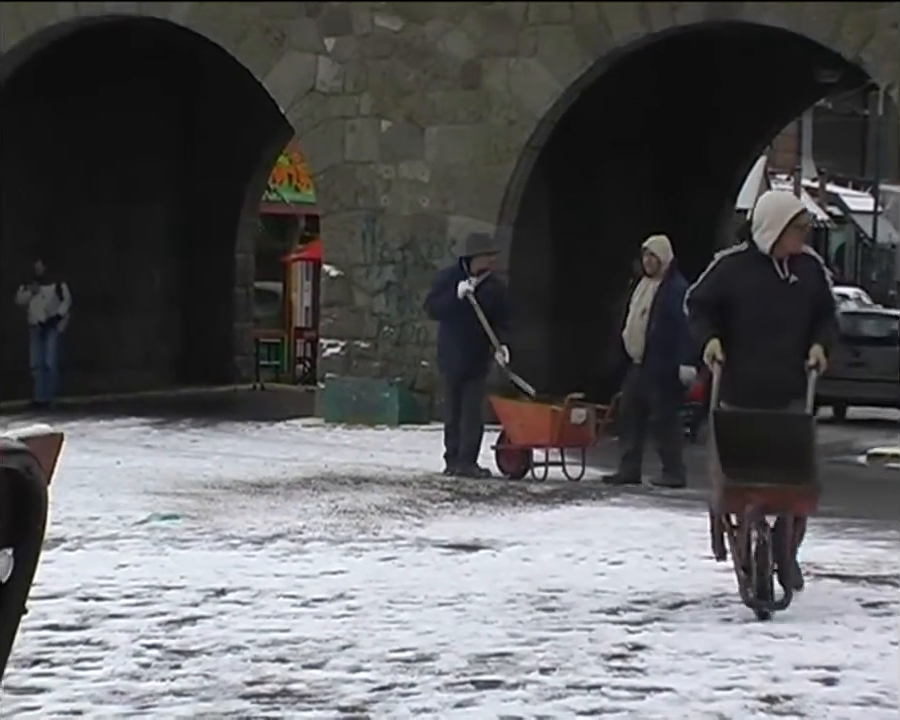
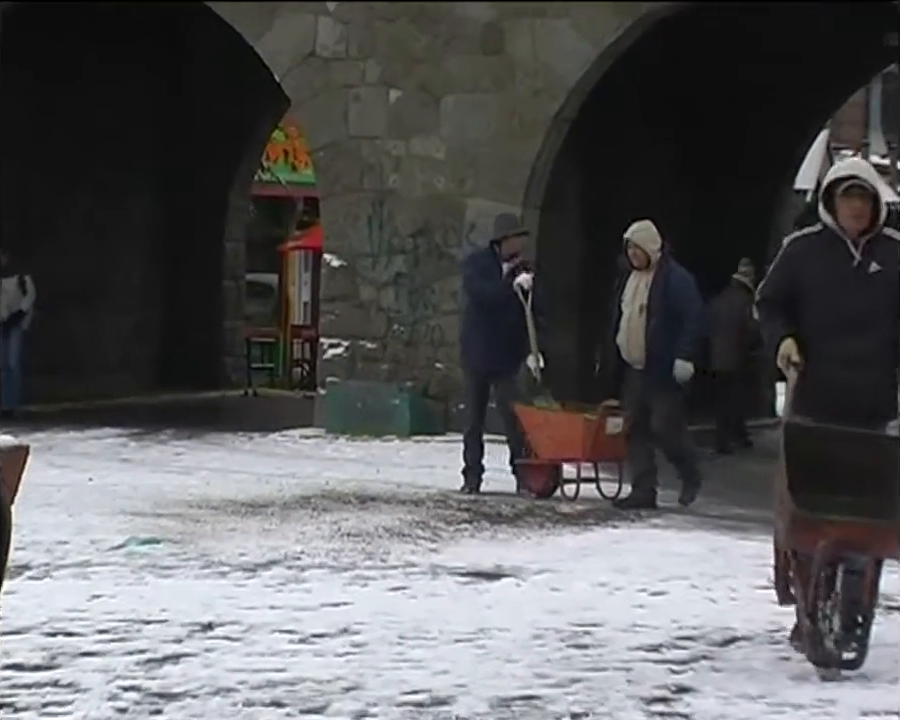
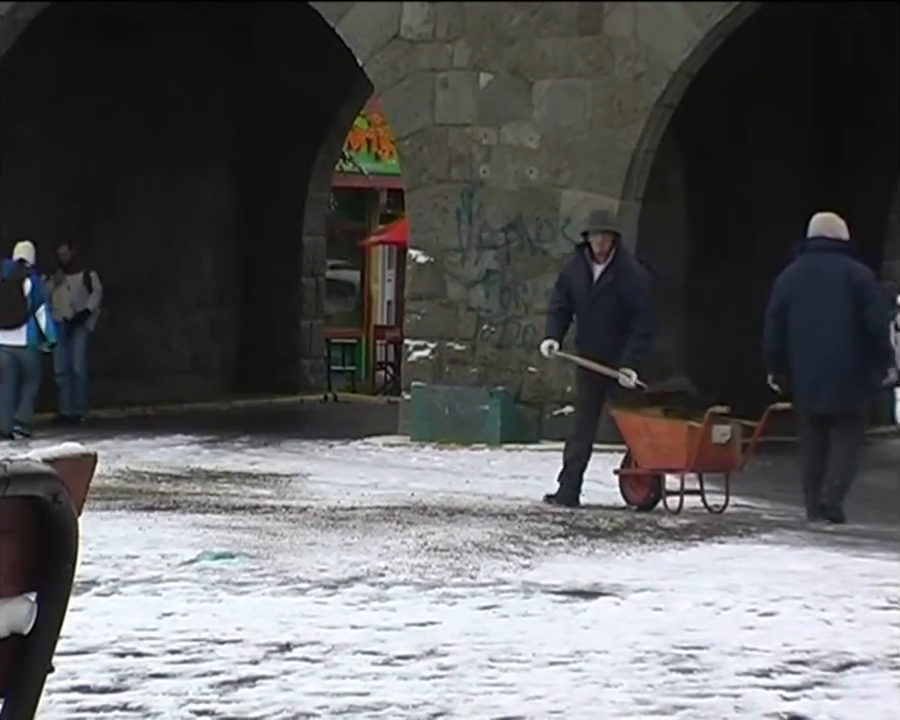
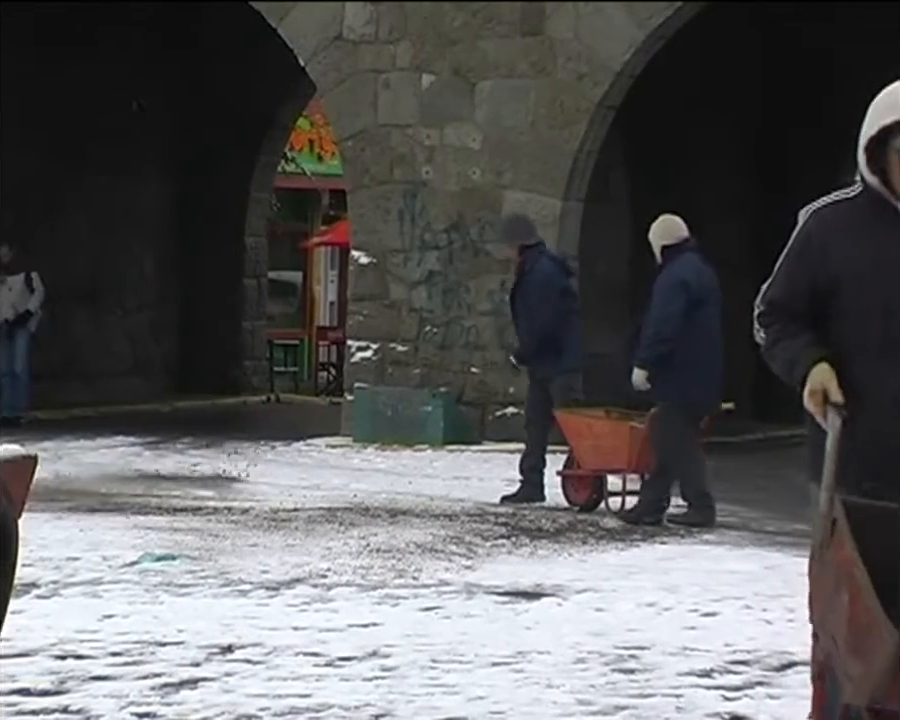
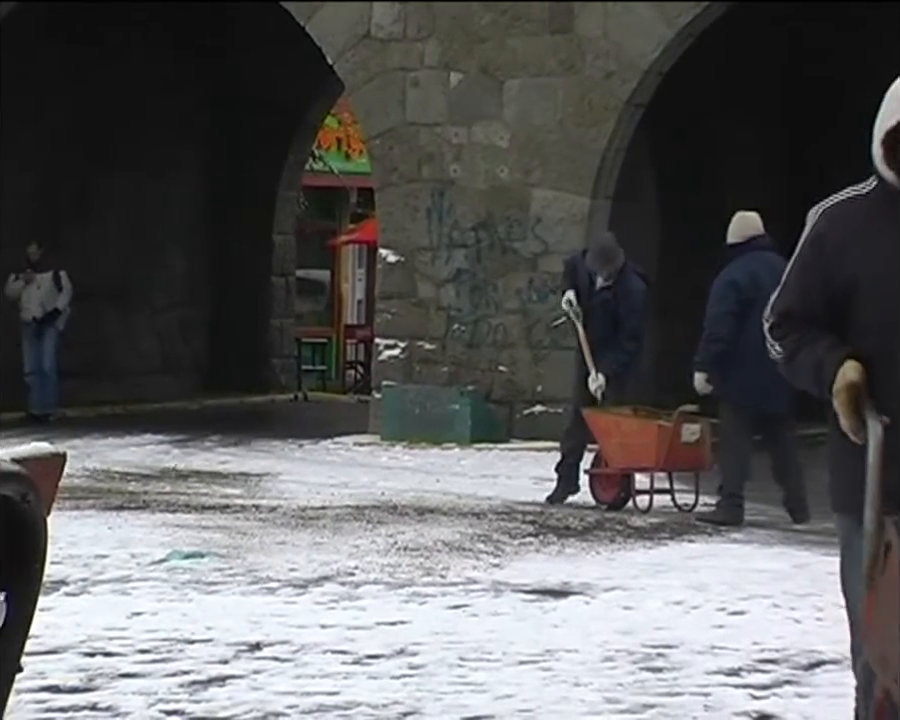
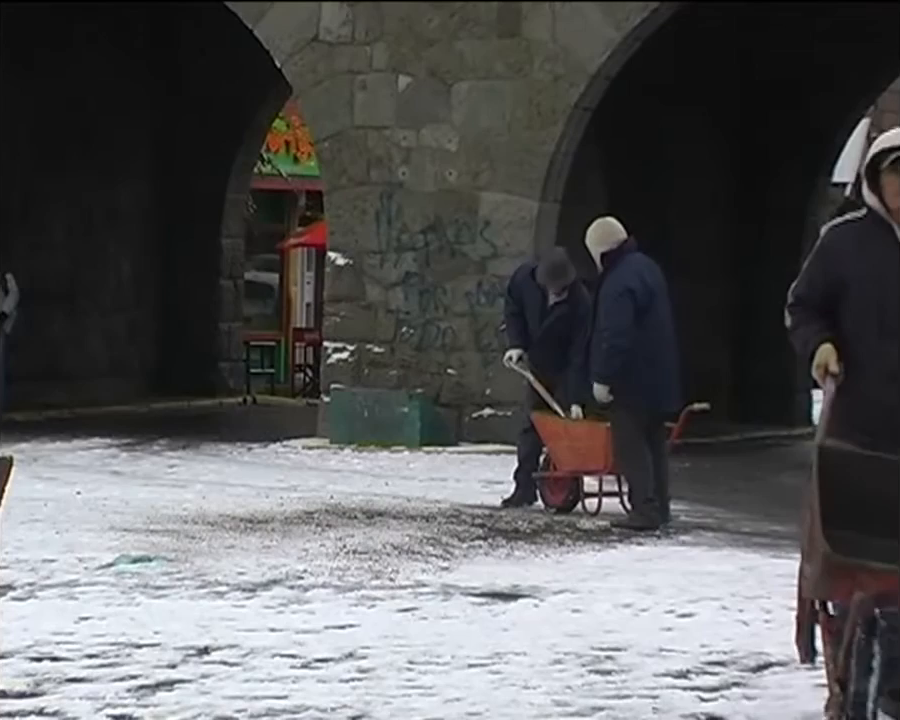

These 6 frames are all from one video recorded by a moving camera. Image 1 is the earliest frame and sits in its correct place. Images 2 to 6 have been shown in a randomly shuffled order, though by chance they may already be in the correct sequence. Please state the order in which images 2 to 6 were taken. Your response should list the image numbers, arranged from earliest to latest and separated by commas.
2, 6, 4, 5, 3
